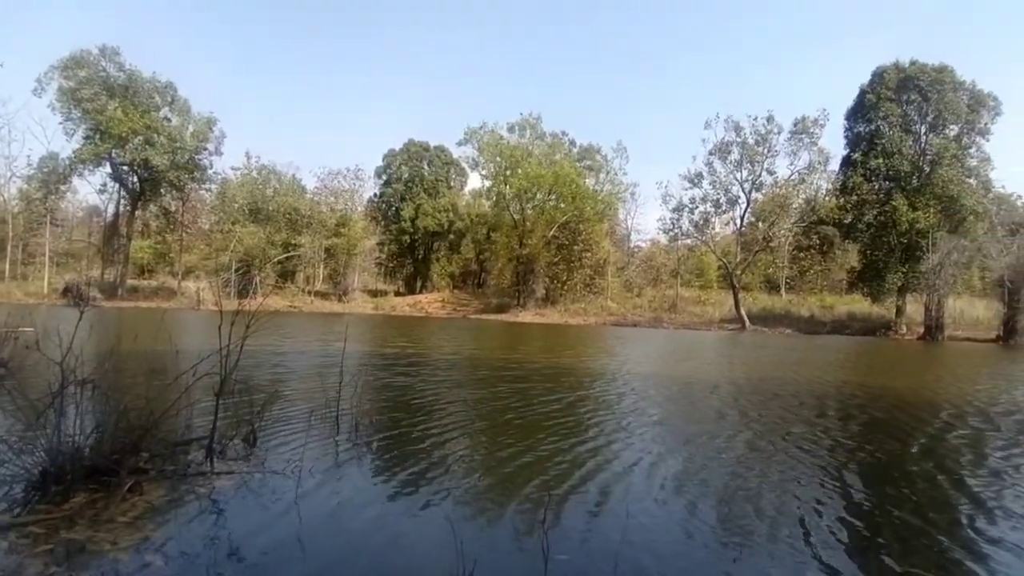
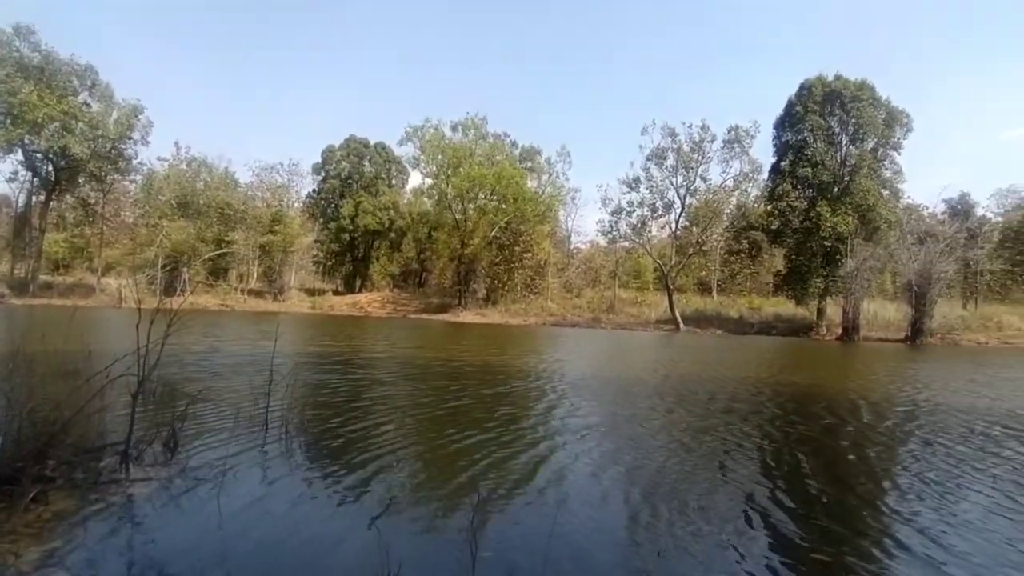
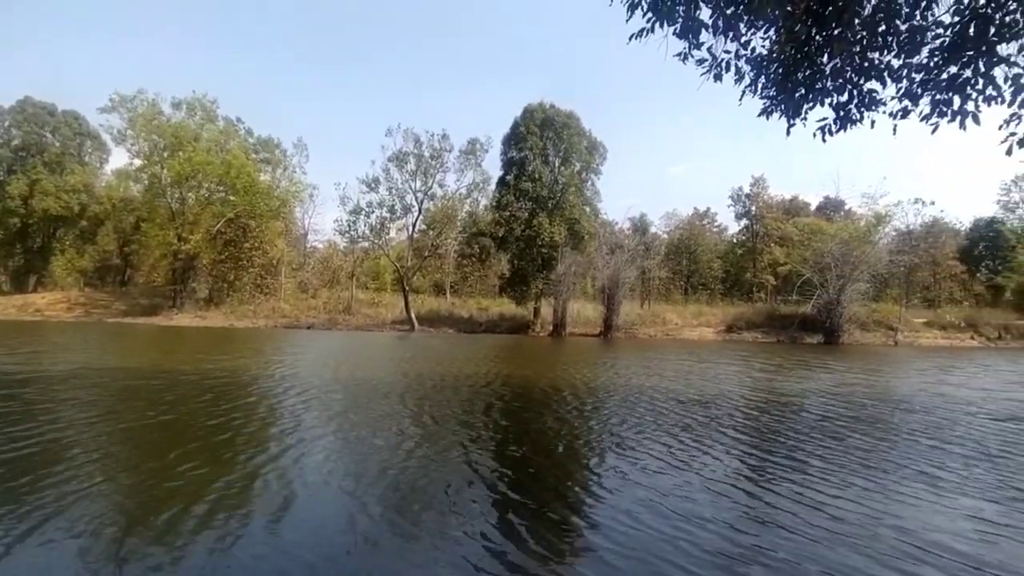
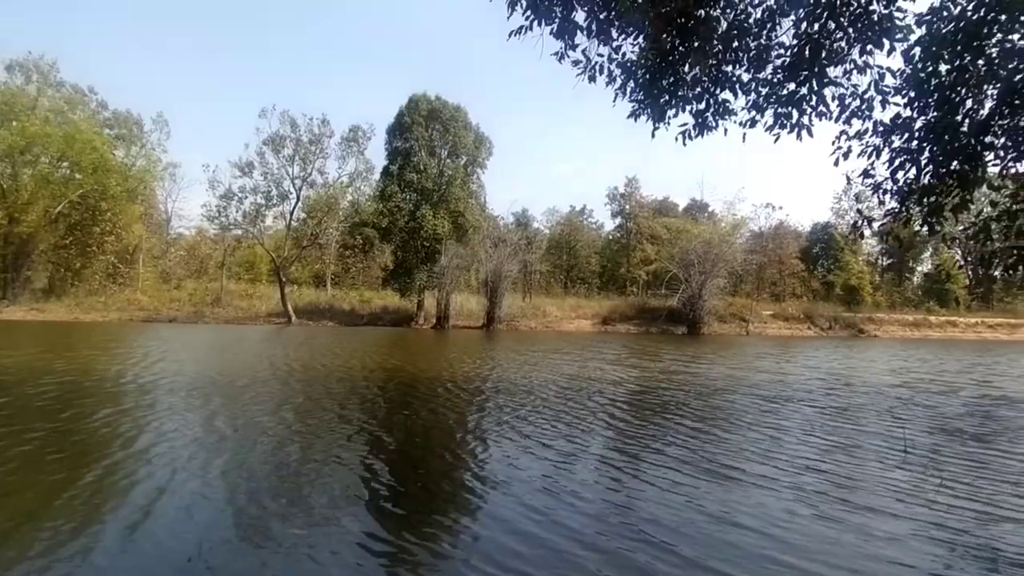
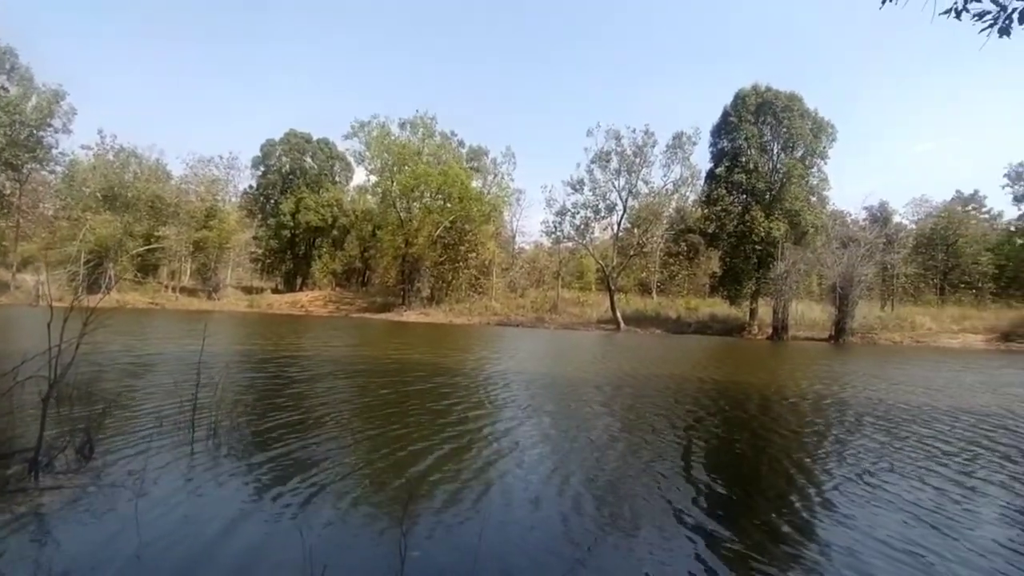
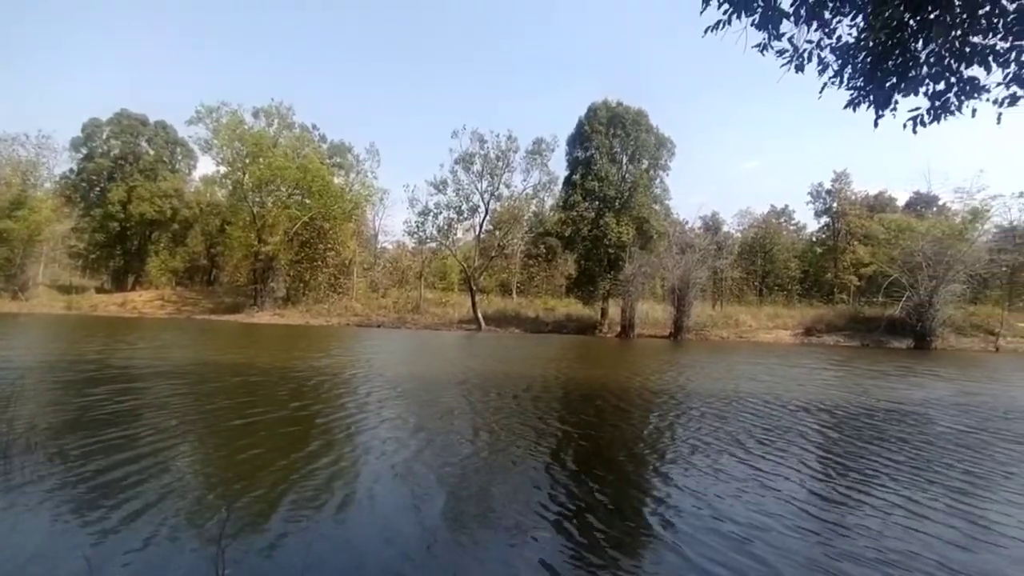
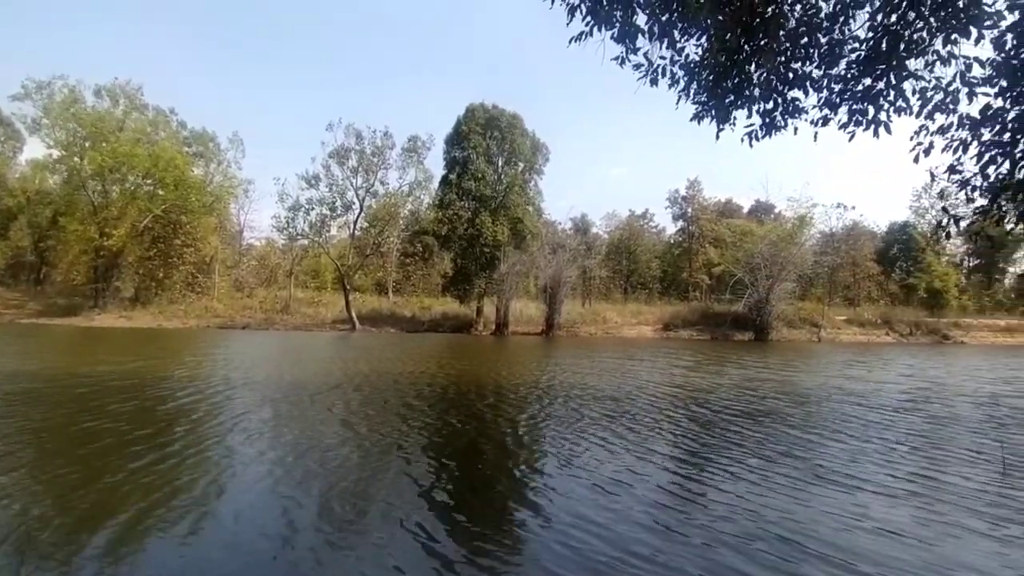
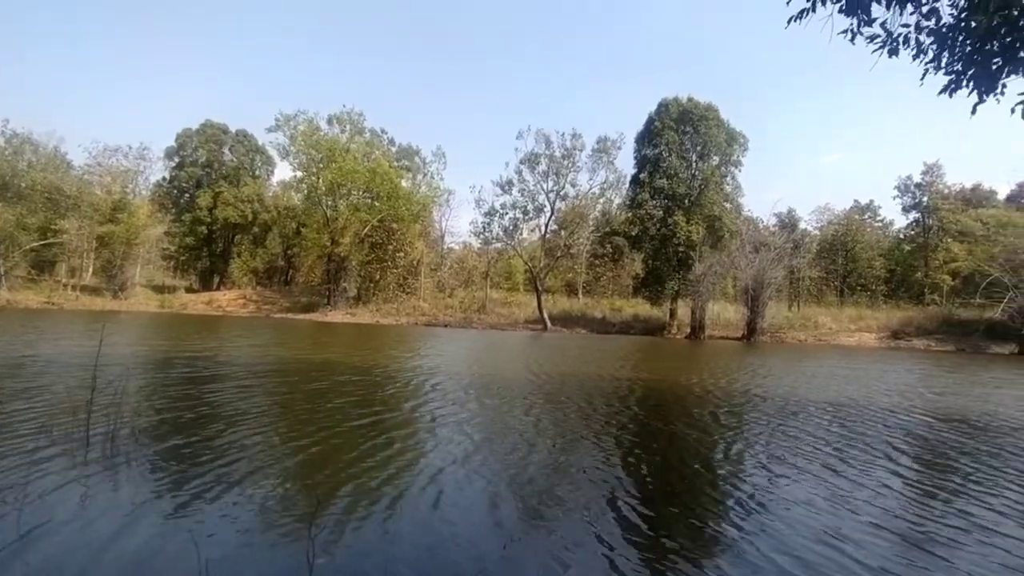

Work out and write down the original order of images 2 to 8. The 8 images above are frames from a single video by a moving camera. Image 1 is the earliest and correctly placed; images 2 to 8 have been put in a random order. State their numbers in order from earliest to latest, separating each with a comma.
2, 5, 8, 6, 3, 7, 4
